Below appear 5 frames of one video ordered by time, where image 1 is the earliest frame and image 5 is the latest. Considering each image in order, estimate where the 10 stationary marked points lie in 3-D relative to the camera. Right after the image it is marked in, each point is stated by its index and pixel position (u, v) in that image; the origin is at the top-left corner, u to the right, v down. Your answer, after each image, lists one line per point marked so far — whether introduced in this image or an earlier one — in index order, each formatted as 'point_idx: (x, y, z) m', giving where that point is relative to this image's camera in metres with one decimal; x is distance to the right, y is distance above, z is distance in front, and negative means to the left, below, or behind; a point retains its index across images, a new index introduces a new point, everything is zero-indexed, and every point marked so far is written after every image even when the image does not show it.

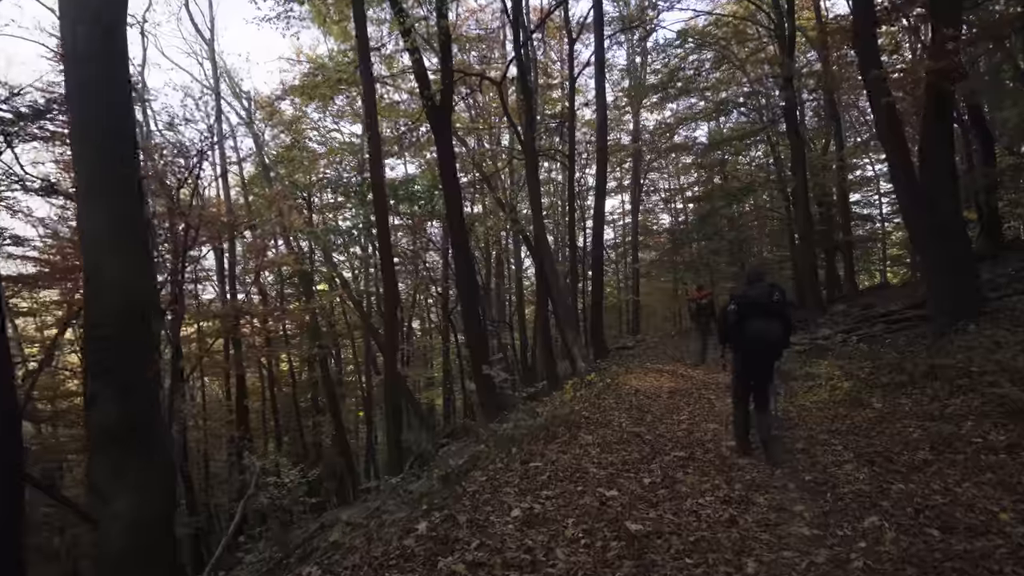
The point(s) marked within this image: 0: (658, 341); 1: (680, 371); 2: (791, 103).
0: (+3.6, -1.3, +19.3) m
1: (+2.5, -1.3, +12.1) m
2: (+6.8, +4.5, +19.0) m
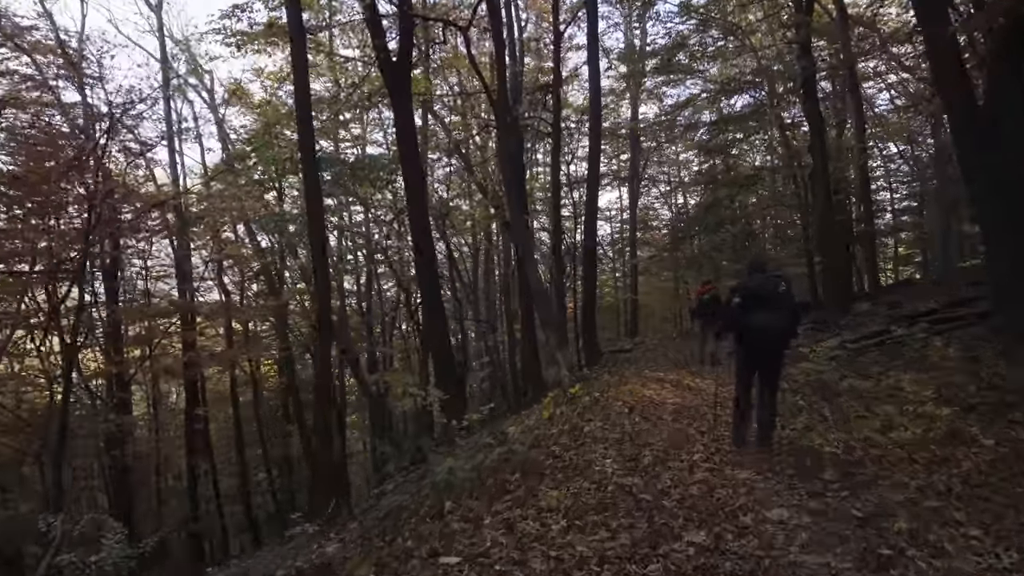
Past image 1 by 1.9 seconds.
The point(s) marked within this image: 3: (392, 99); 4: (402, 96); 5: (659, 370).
0: (+3.2, -1.3, +17.3) m
1: (+2.1, -1.2, +10.1) m
2: (+6.4, +4.6, +17.1) m
3: (-1.7, +2.7, +11.0) m
4: (-1.6, +2.7, +11.1) m
5: (+2.1, -1.3, +11.5) m
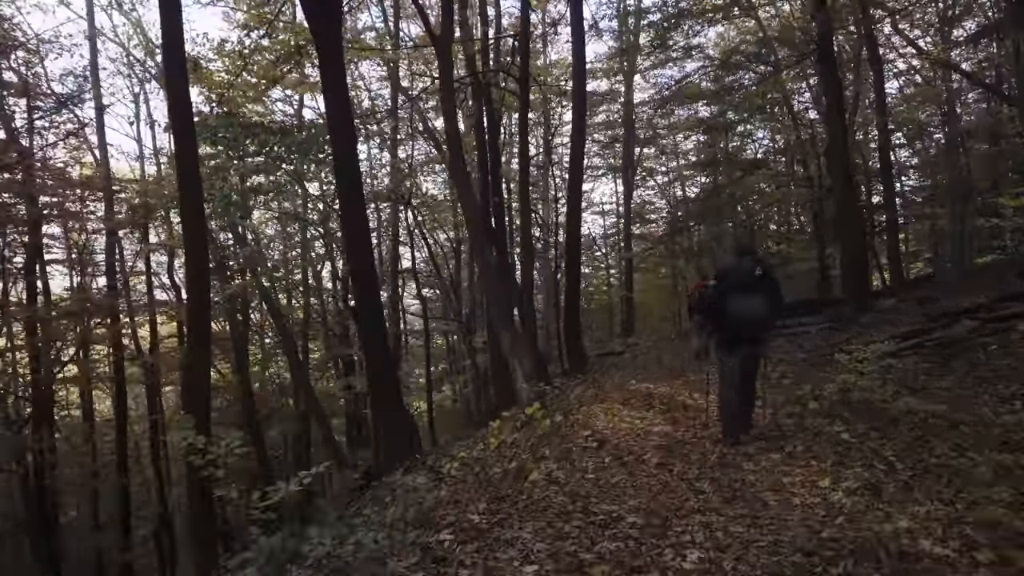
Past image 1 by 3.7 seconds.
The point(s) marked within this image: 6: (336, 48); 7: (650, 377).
0: (+2.7, -1.1, +15.4) m
1: (+1.6, -1.1, +8.1) m
2: (+6.0, +4.7, +15.1) m
3: (-2.2, +2.8, +9.0) m
4: (-2.0, +2.8, +9.1) m
5: (+1.6, -1.2, +9.6) m
6: (-2.0, +2.8, +9.0) m
7: (+1.8, -1.2, +10.0) m
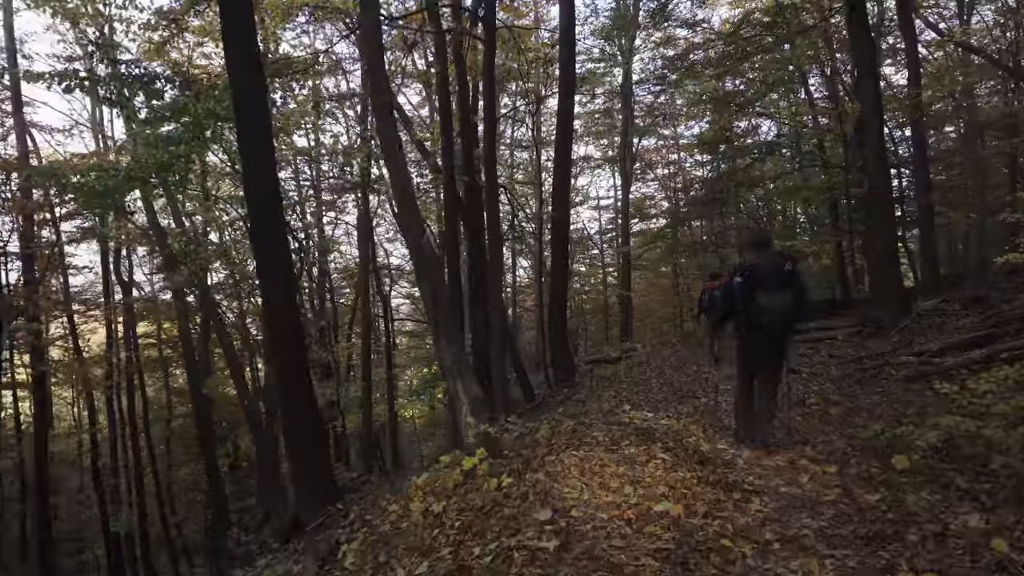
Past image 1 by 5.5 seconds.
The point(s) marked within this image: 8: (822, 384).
0: (+2.4, -1.1, +13.4) m
1: (+1.3, -1.1, +6.2) m
2: (+5.6, +4.7, +13.2) m
3: (-2.5, +2.8, +7.1) m
4: (-2.4, +2.9, +7.2) m
5: (+1.3, -1.1, +7.6) m
6: (-2.3, +2.9, +7.0) m
7: (+1.4, -1.1, +8.0) m
8: (+3.1, -0.9, +7.7) m
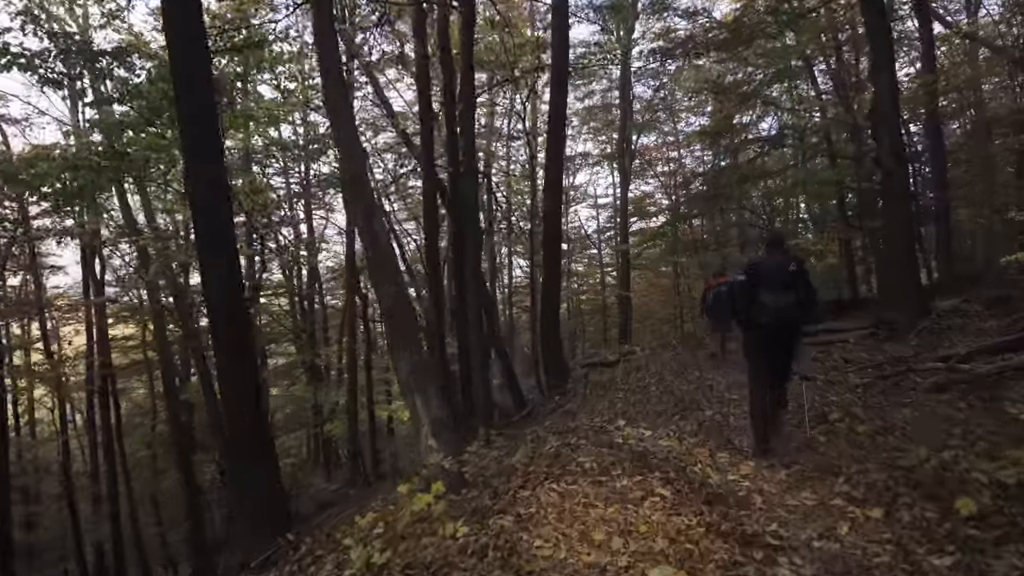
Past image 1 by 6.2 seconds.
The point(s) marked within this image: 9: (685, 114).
0: (+2.2, -1.1, +12.7) m
1: (+1.1, -1.1, +5.4) m
2: (+5.5, +4.7, +12.4) m
3: (-2.7, +2.8, +6.3) m
4: (-2.6, +2.9, +6.4) m
5: (+1.1, -1.1, +6.8) m
6: (-2.5, +2.9, +6.3) m
7: (+1.3, -1.1, +7.3) m
8: (+2.9, -0.9, +7.0) m
9: (+4.4, +4.4, +19.8) m
